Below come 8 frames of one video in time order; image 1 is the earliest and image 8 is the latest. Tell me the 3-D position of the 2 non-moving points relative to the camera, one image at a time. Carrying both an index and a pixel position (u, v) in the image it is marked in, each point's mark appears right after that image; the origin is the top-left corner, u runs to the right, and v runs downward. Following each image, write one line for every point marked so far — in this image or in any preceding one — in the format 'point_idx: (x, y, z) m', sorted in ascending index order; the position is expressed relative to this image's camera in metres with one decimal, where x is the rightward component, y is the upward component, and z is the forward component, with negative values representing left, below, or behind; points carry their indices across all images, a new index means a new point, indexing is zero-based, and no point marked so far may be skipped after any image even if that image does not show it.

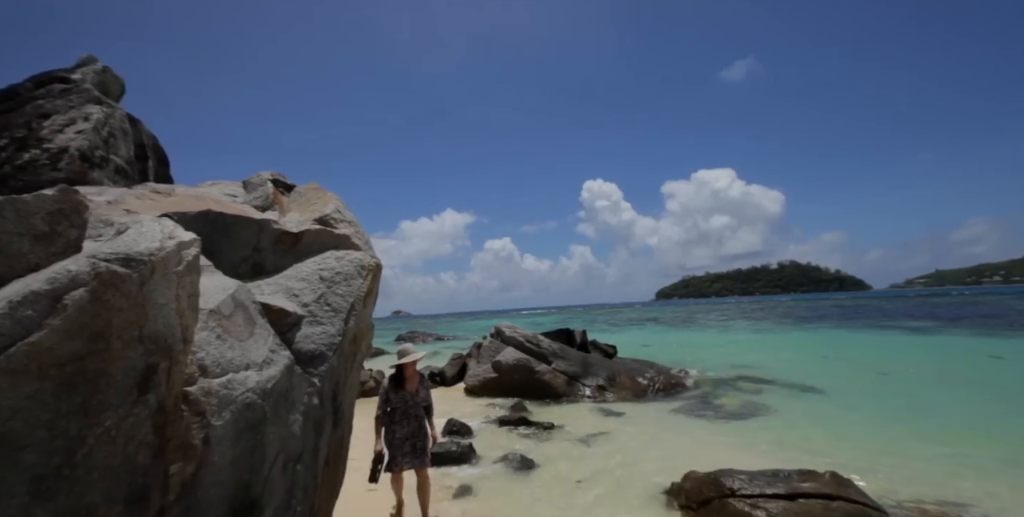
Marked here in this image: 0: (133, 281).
0: (-1.5, 0.0, +1.9) m
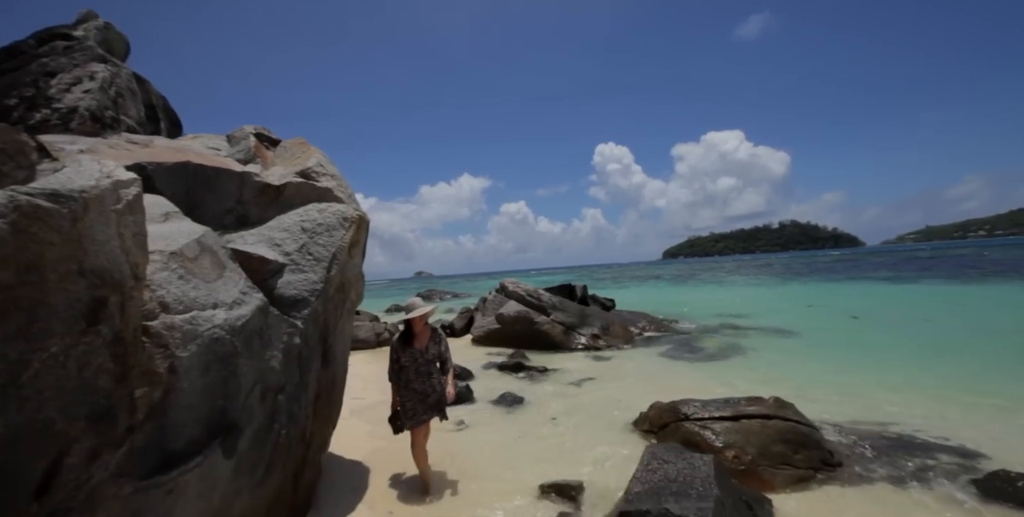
0: (-1.8, +0.2, +2.0) m
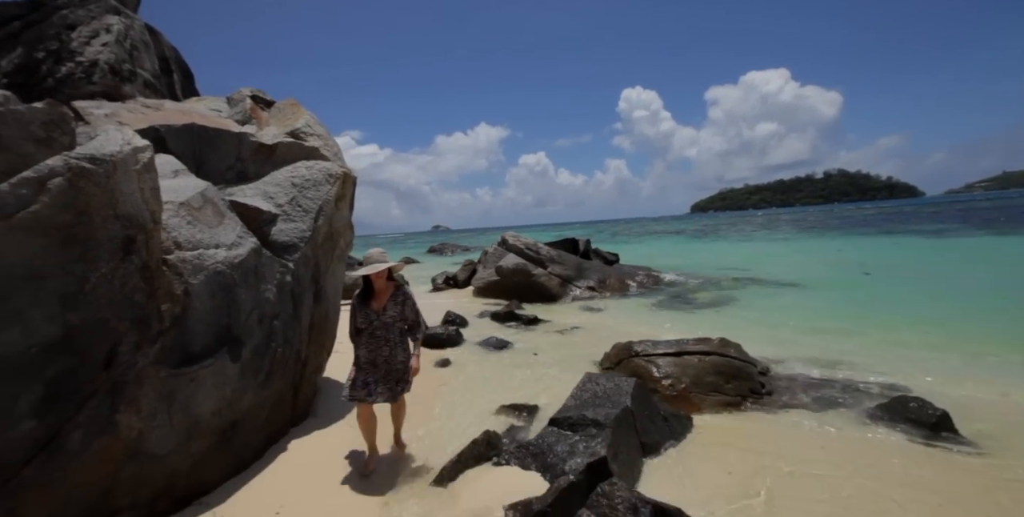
0: (-2.3, +0.5, +2.8) m
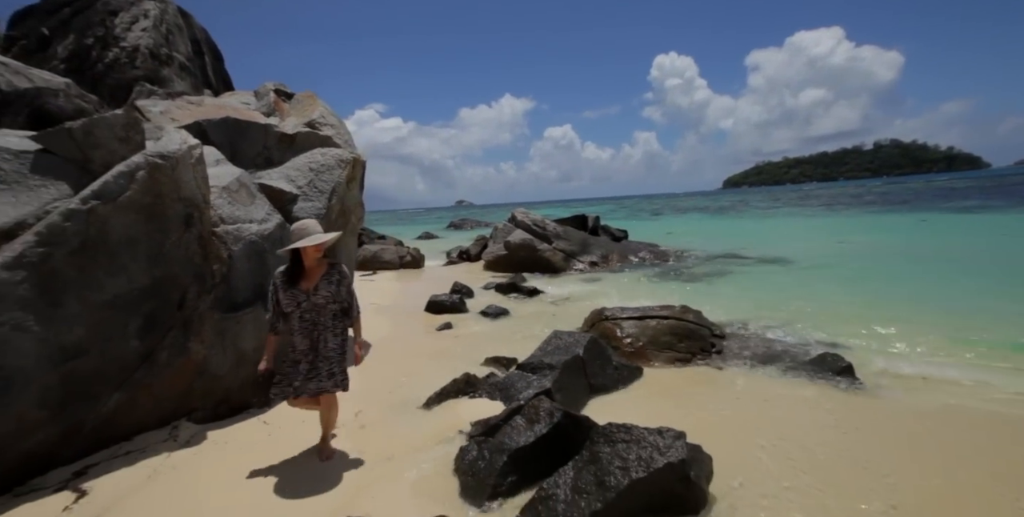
0: (-2.7, +0.7, +3.9) m
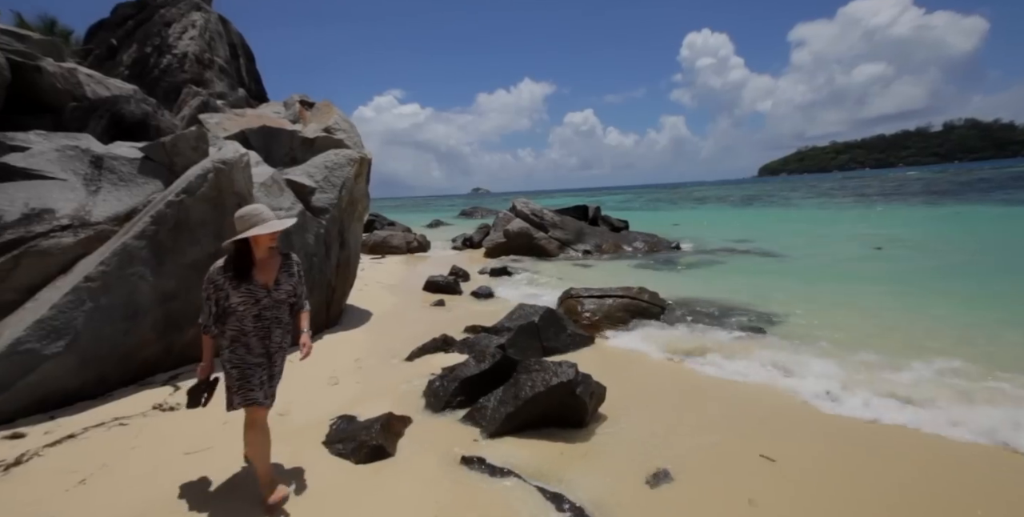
0: (-3.1, +1.0, +5.5) m
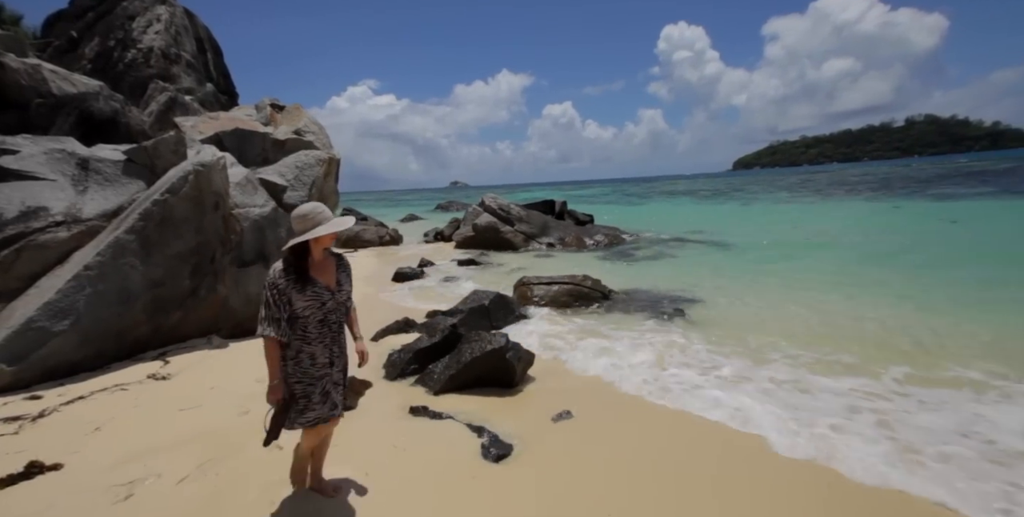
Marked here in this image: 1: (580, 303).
0: (-3.8, +1.1, +6.2) m
1: (+1.3, -0.8, +9.5) m
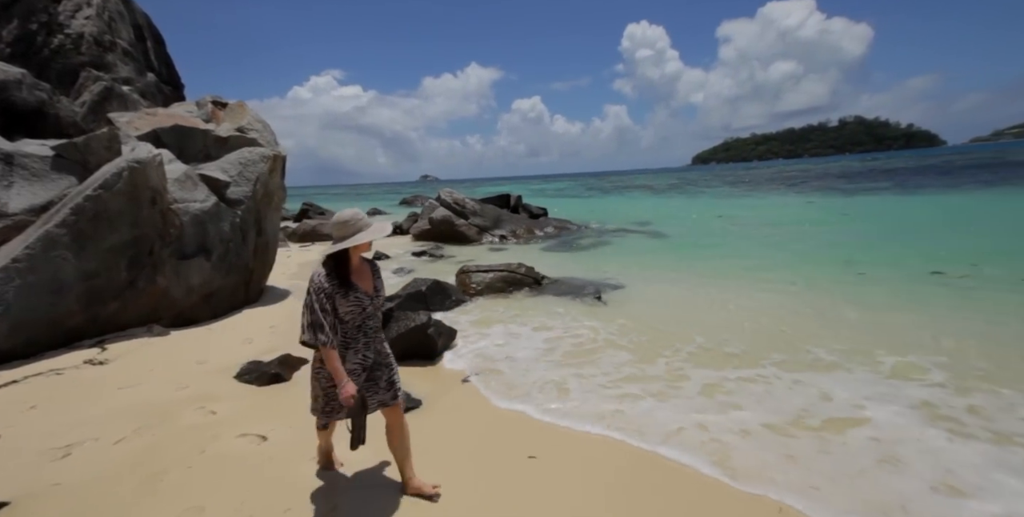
0: (-4.8, +1.2, +6.6) m
1: (+0.1, -0.7, +10.2) m
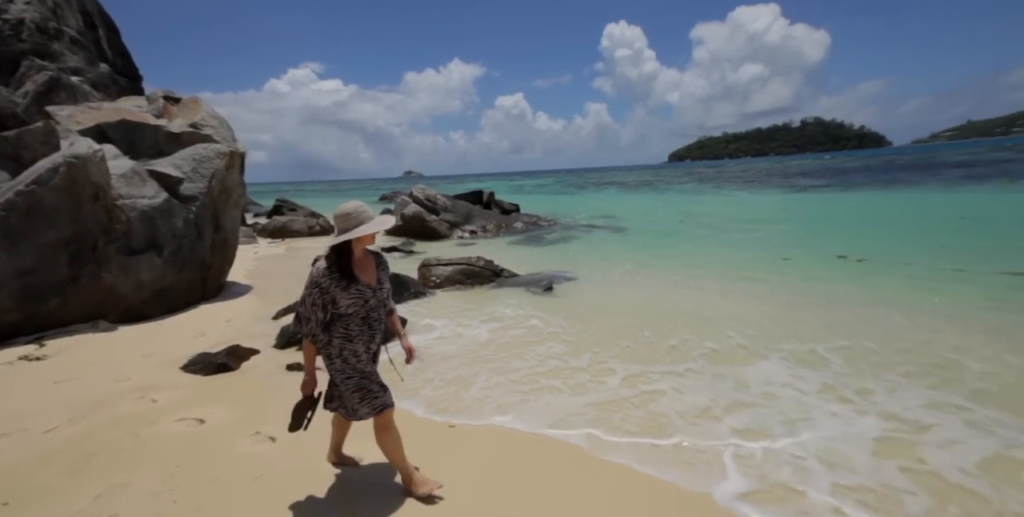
0: (-5.5, +1.2, +6.6) m
1: (-0.7, -0.6, +10.4) m
